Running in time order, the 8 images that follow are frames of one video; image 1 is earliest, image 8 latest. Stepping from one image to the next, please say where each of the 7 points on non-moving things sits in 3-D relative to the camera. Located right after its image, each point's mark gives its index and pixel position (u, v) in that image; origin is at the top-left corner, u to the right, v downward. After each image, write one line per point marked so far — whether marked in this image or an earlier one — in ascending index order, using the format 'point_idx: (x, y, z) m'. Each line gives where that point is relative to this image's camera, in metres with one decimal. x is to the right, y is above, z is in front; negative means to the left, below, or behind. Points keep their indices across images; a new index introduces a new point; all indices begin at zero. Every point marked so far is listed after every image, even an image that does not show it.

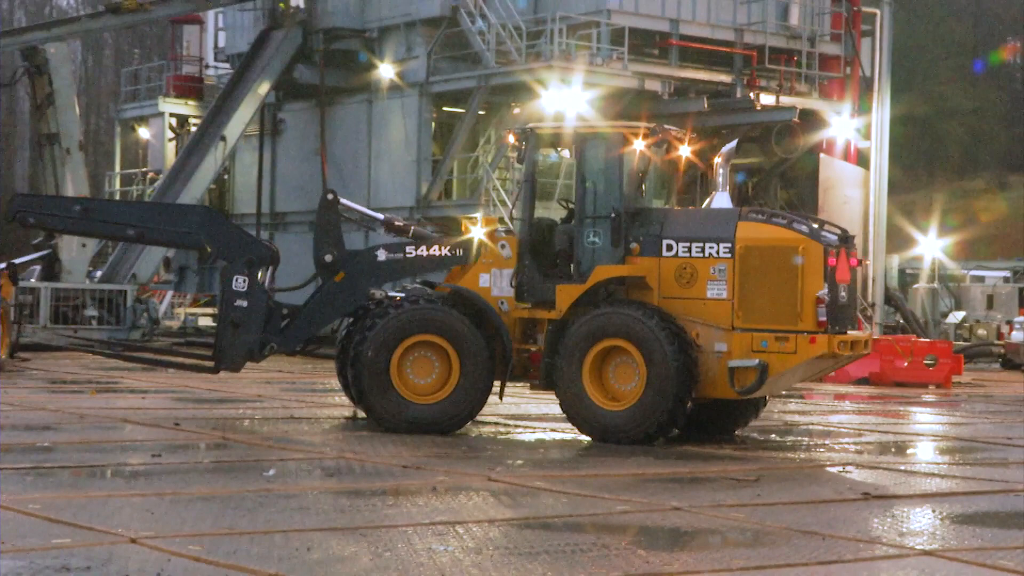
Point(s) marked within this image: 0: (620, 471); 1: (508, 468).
0: (+0.6, -0.9, +7.1) m
1: (0.0, -0.8, +7.1) m
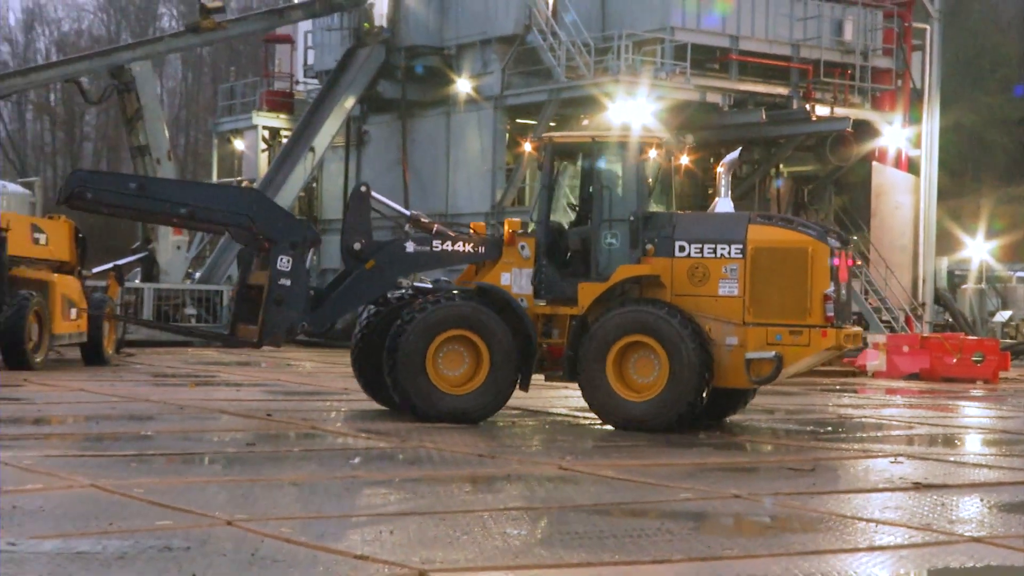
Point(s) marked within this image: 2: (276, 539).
0: (+0.9, -0.9, +7.5) m
1: (+0.4, -0.8, +7.5) m
2: (-1.0, -1.0, +5.8) m
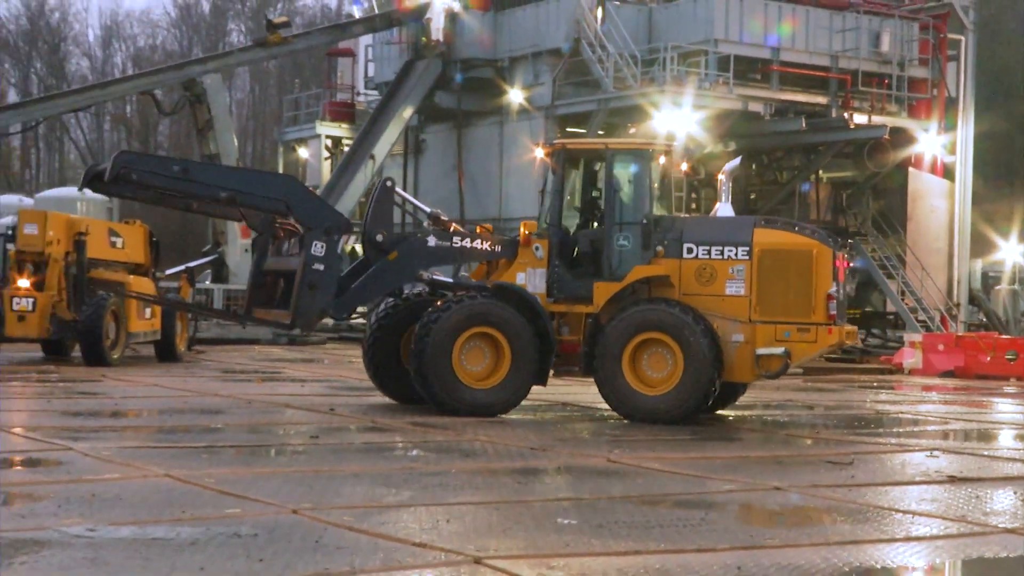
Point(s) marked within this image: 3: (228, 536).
0: (+1.2, -0.9, +7.7) m
1: (+0.6, -0.9, +7.8) m
2: (-0.8, -1.0, +6.1) m
3: (-1.2, -1.0, +5.9) m
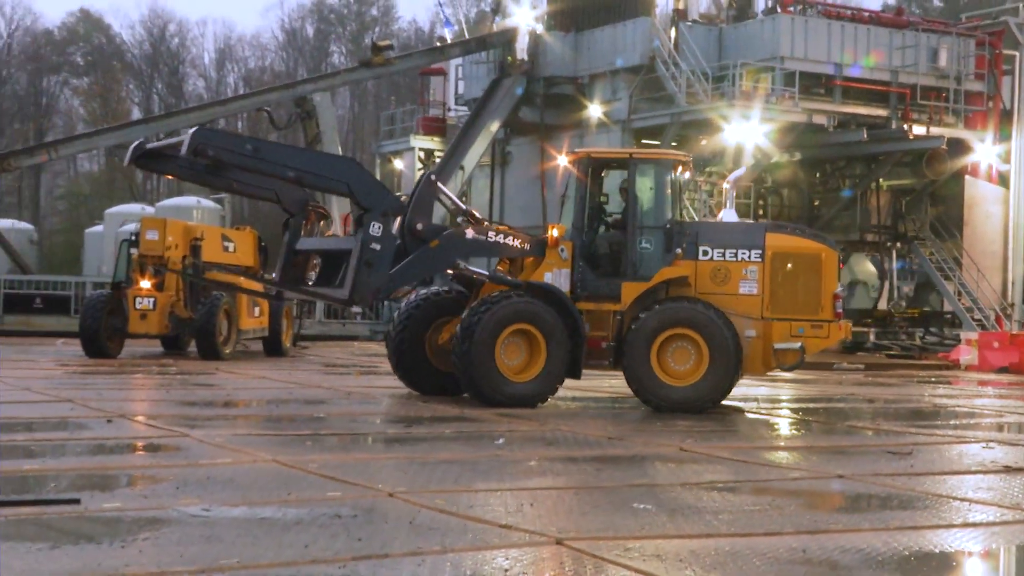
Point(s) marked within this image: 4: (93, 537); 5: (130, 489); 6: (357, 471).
0: (+1.6, -0.9, +8.2) m
1: (+1.1, -0.9, +8.2) m
2: (-0.4, -1.0, +6.6) m
3: (-0.8, -1.0, +6.4) m
4: (-1.8, -1.1, +5.9) m
5: (-1.8, -1.0, +6.7) m
6: (-0.8, -0.9, +7.2) m
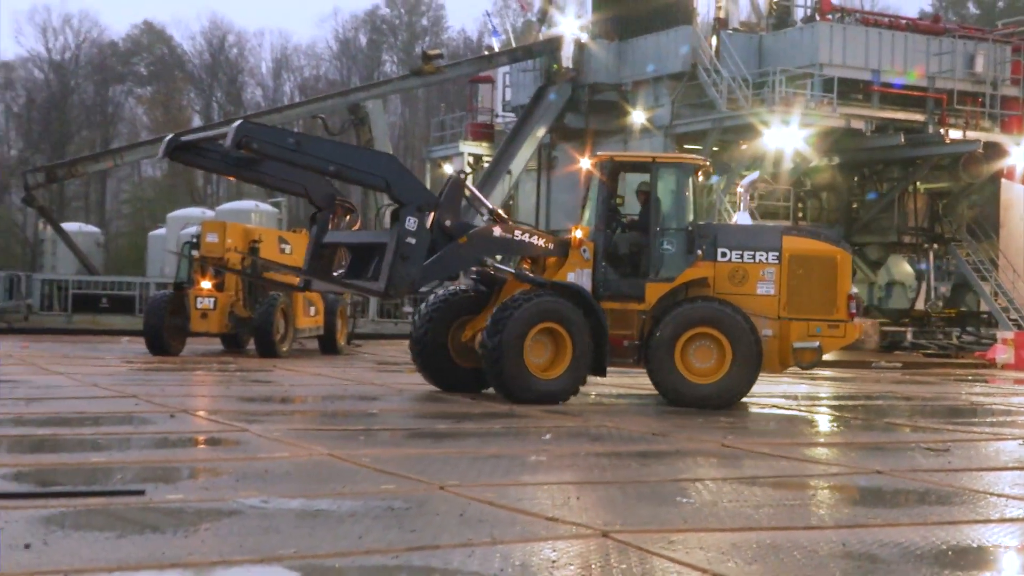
0: (+1.9, -0.9, +8.3) m
1: (+1.4, -0.9, +8.4) m
2: (-0.2, -1.0, +6.9) m
3: (-0.6, -1.0, +6.7) m
4: (-1.6, -1.1, +6.2) m
5: (-1.6, -1.0, +6.9) m
6: (-0.5, -0.9, +7.4) m
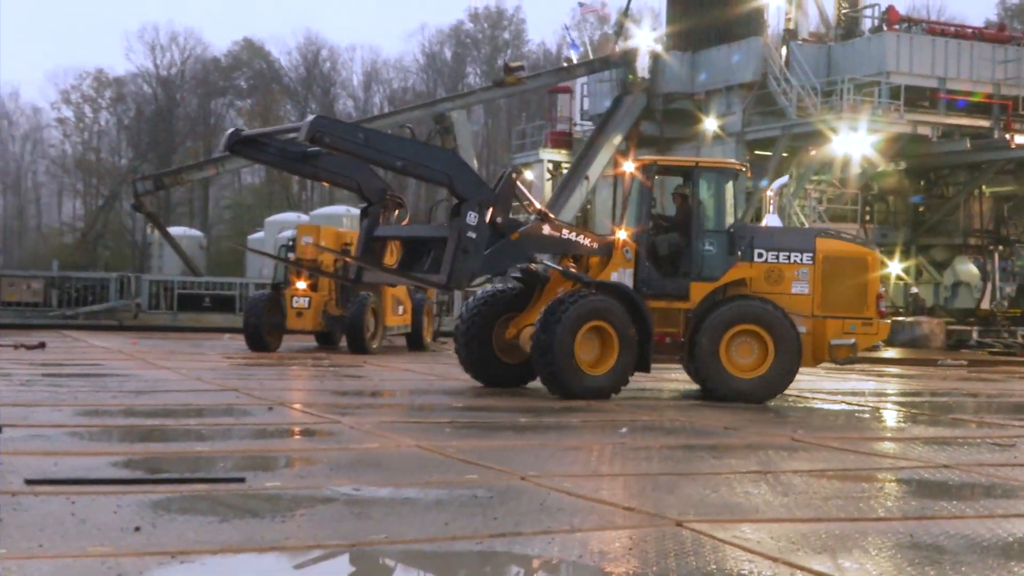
0: (+2.4, -0.9, +8.6) m
1: (+1.8, -0.9, +8.7) m
2: (+0.2, -1.0, +7.2) m
3: (-0.2, -1.0, +7.1) m
4: (-1.2, -1.1, +6.6) m
5: (-1.2, -1.0, +7.4) m
6: (-0.1, -0.9, +7.8) m
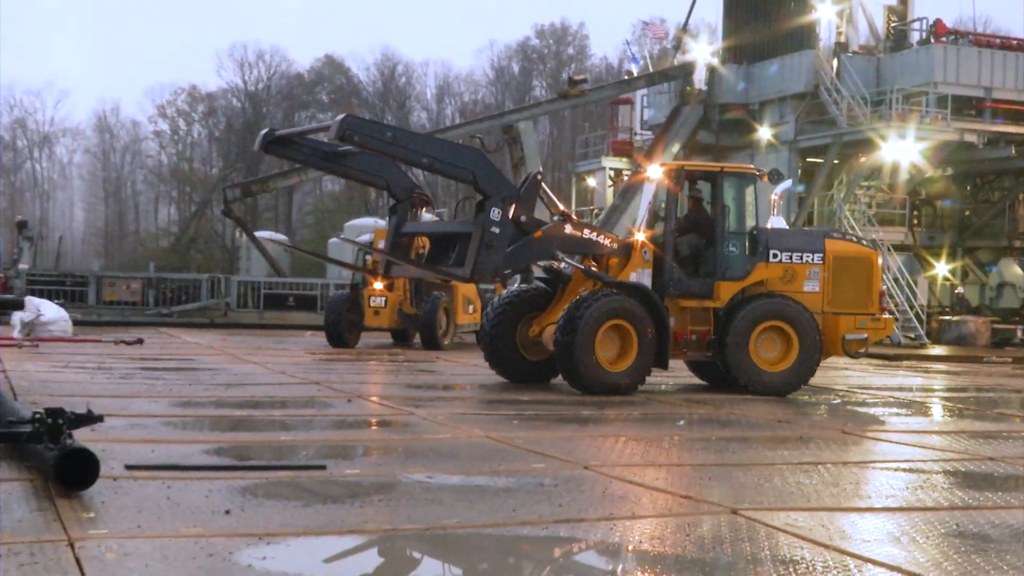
0: (+2.8, -0.9, +8.9) m
1: (+2.2, -0.9, +9.1) m
2: (+0.6, -1.0, +7.7) m
3: (+0.1, -1.0, +7.6) m
4: (-0.9, -1.1, +7.2) m
5: (-0.8, -1.0, +7.9) m
6: (+0.3, -0.9, +8.3) m
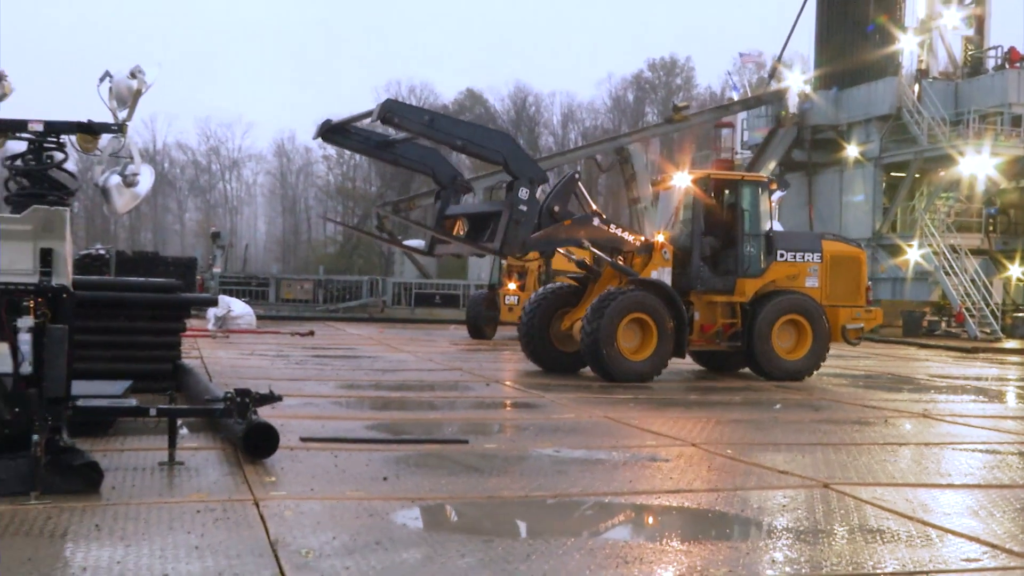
0: (+3.6, -0.9, +9.8) m
1: (+3.1, -0.9, +10.0) m
2: (+1.3, -1.0, +8.8) m
3: (+0.8, -1.0, +8.7) m
4: (-0.2, -1.1, +8.5) m
5: (-0.1, -1.0, +9.2) m
6: (+1.0, -0.9, +9.4) m
